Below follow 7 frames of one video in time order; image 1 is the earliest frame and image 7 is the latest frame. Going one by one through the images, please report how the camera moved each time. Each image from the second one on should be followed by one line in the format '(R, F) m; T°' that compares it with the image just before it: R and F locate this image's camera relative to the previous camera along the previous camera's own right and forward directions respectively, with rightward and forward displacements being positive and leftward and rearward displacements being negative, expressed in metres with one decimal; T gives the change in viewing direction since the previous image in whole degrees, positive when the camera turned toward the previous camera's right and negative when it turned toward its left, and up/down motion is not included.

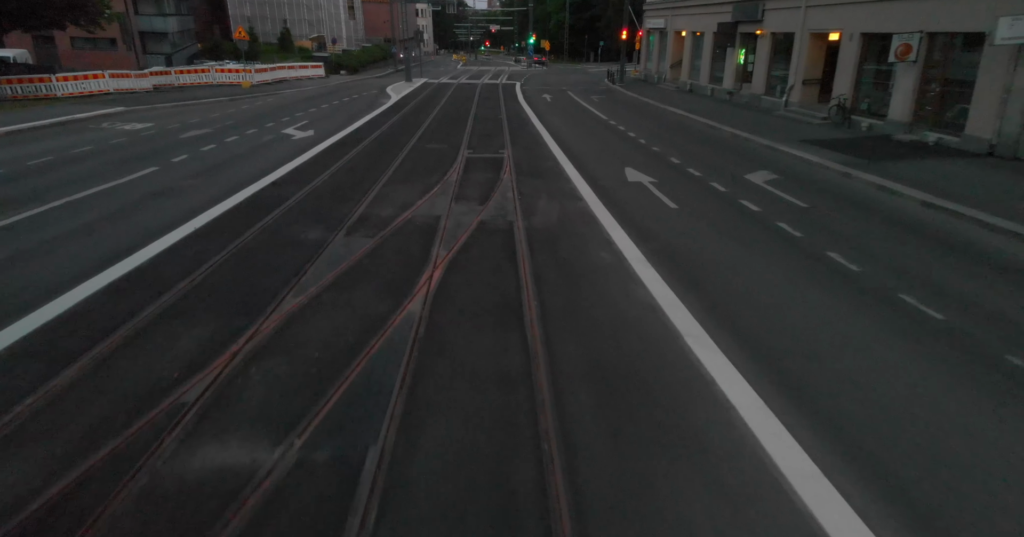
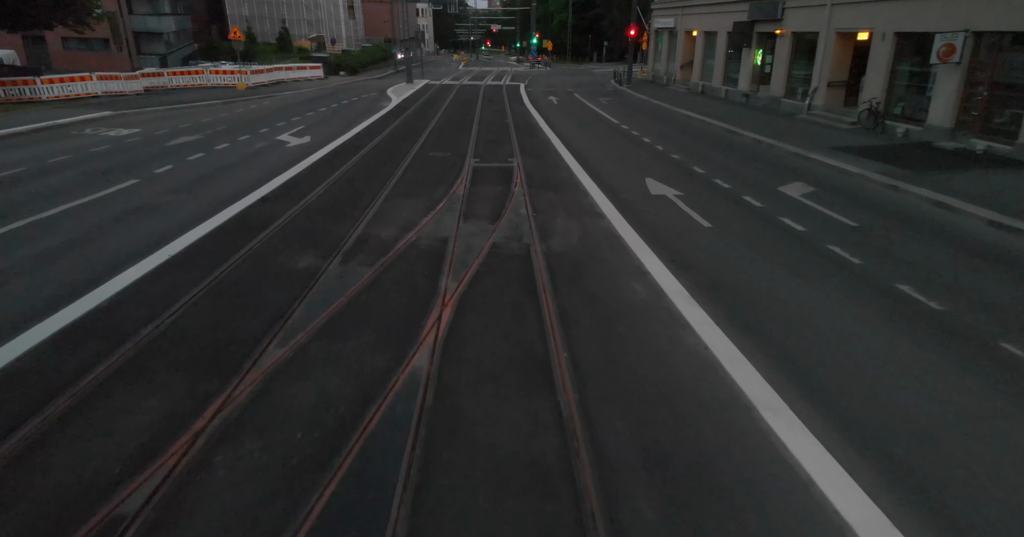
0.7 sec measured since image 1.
(-0.2, +1.1) m; 0°
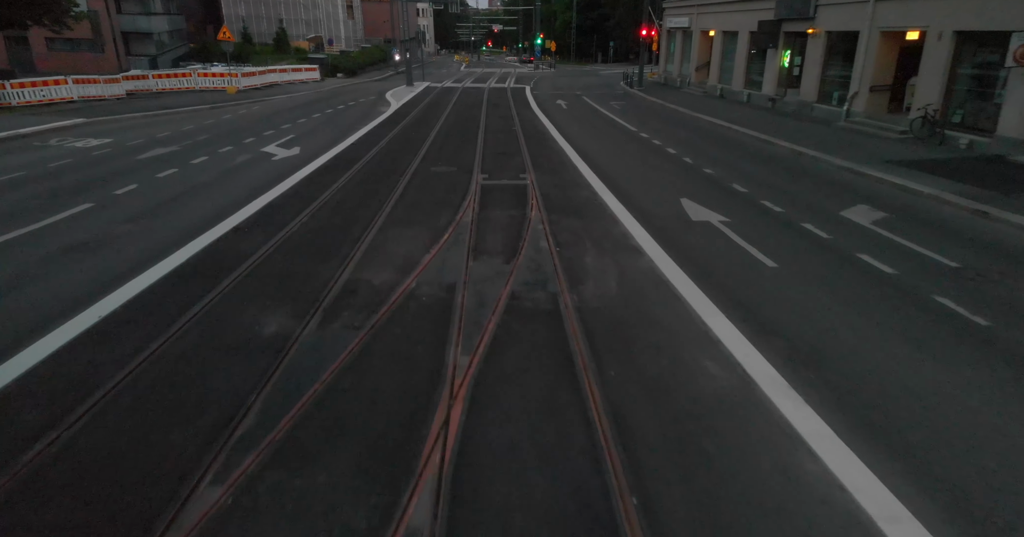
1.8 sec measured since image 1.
(-0.3, +1.8) m; 0°
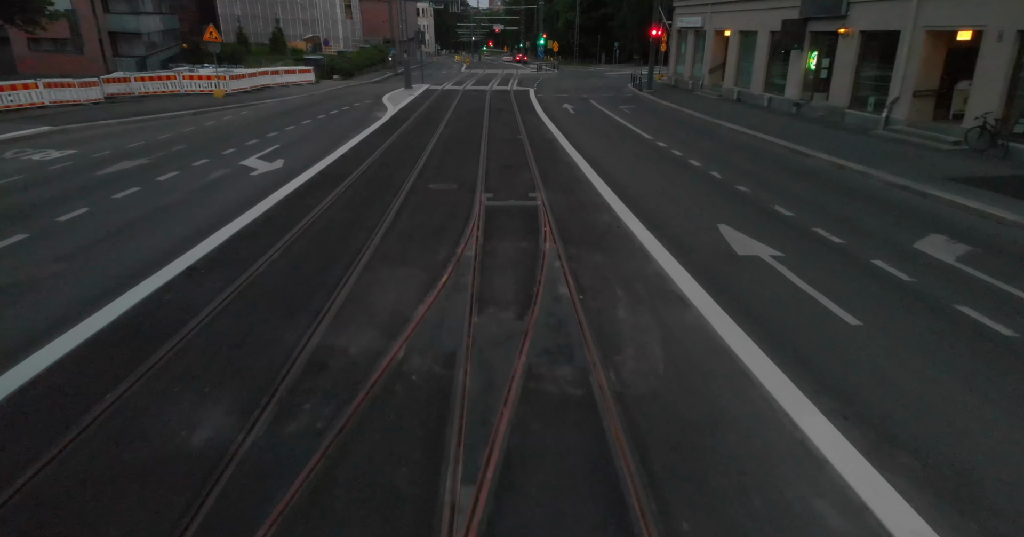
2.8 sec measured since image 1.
(-0.1, +1.6) m; 0°
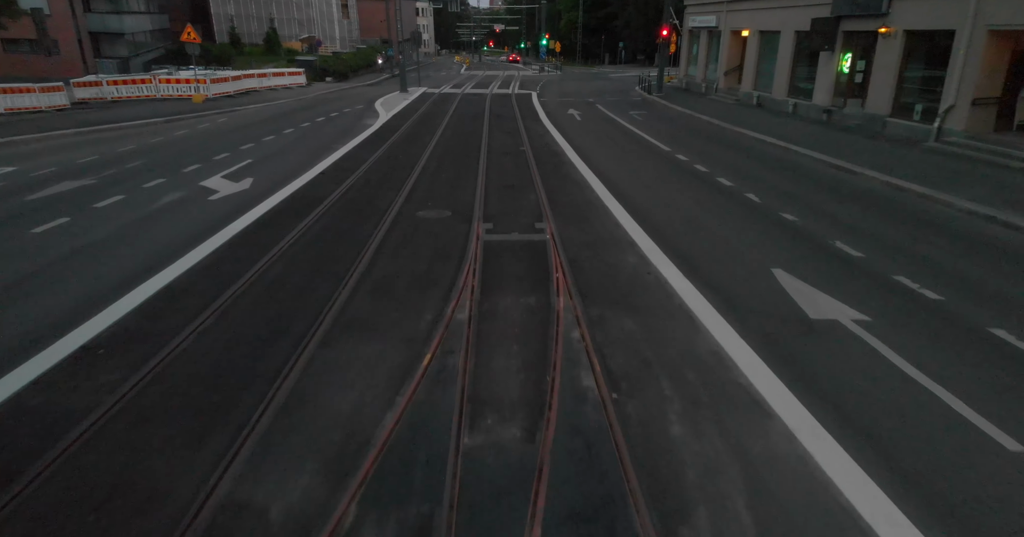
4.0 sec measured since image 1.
(0.0, +2.0) m; 0°
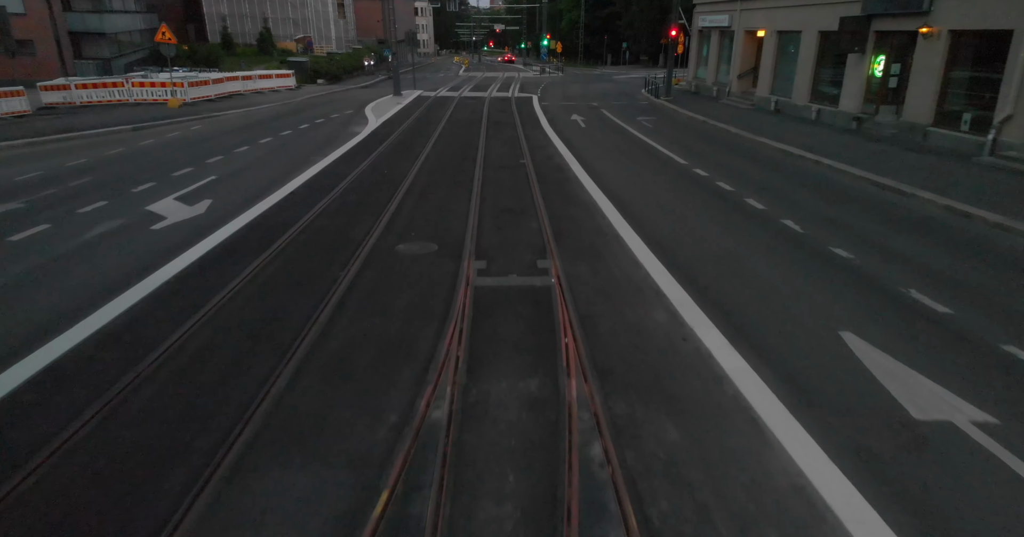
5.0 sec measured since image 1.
(0.0, +1.8) m; 0°
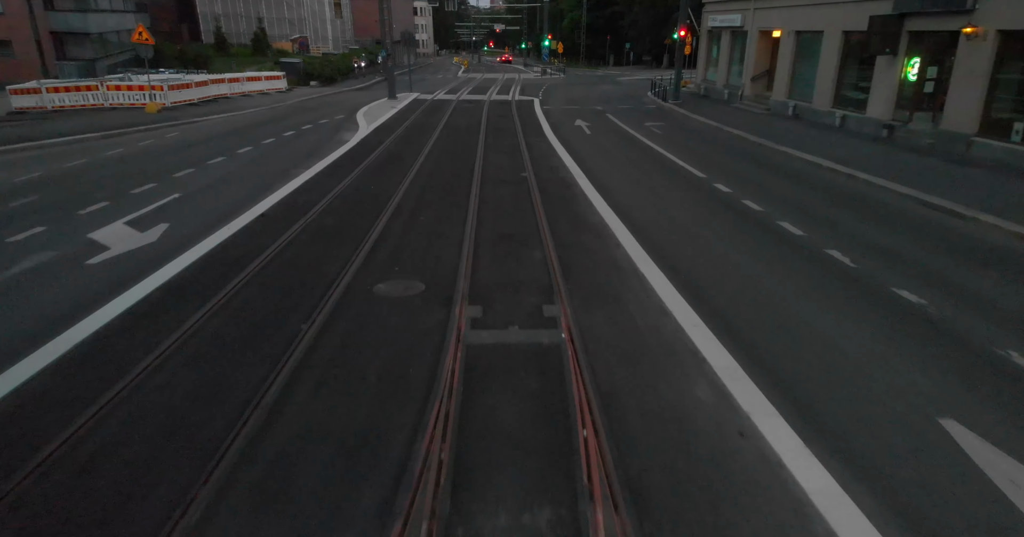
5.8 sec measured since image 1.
(0.0, +1.5) m; 0°
